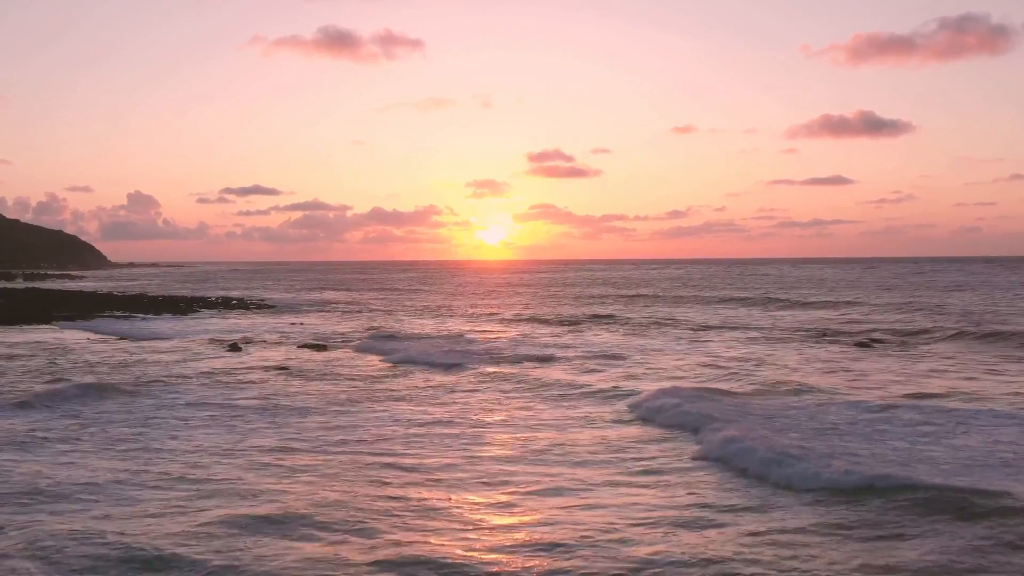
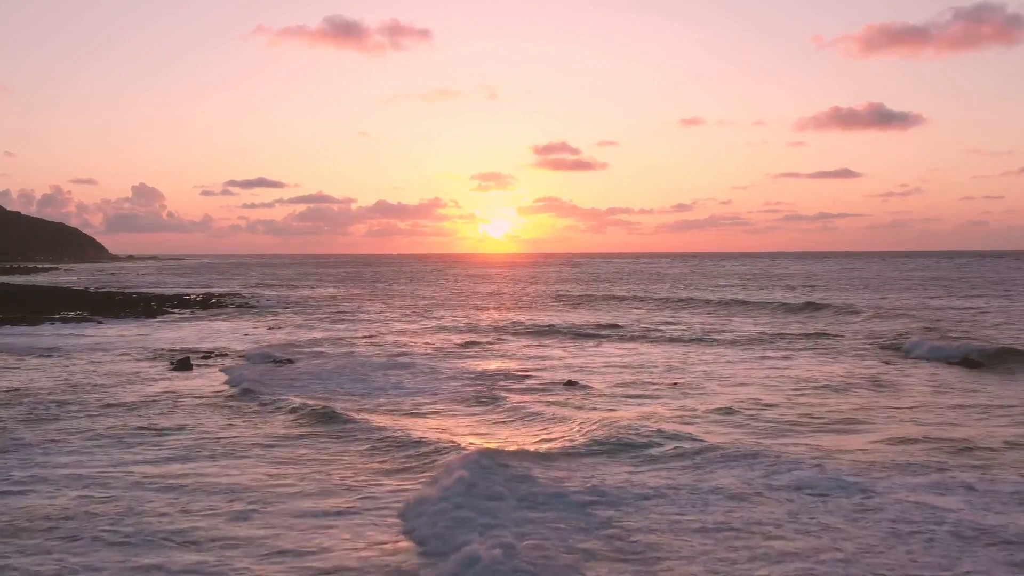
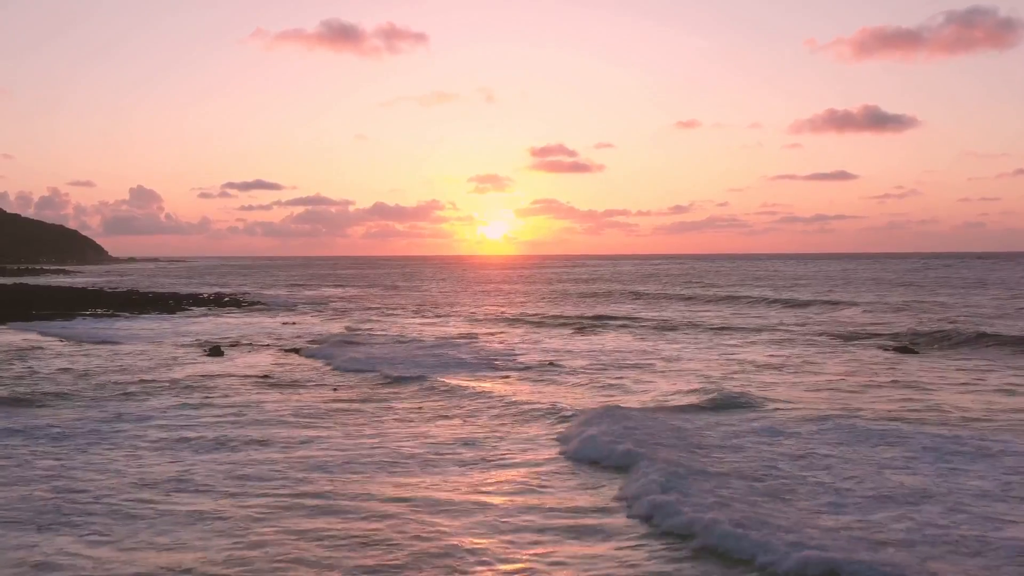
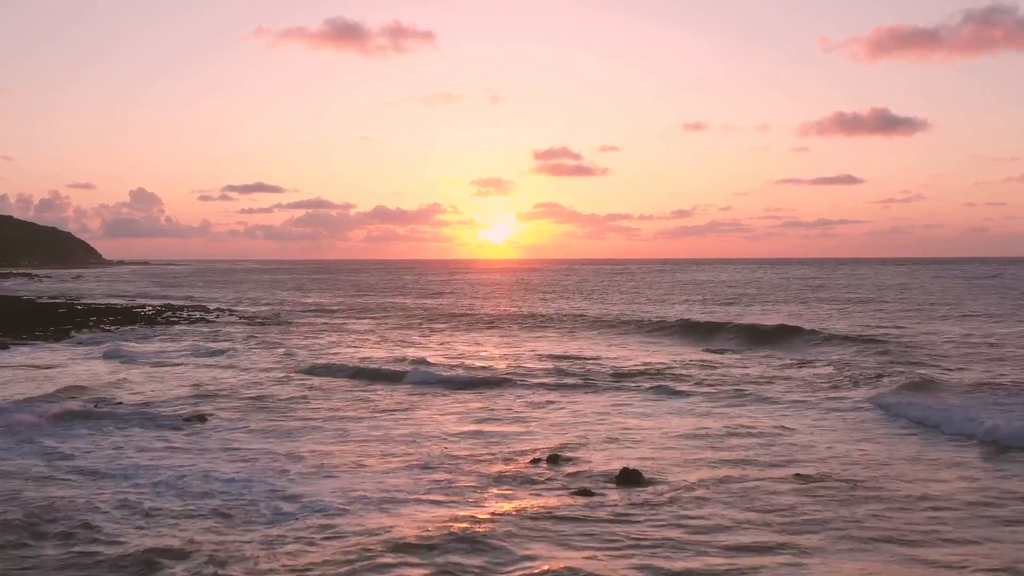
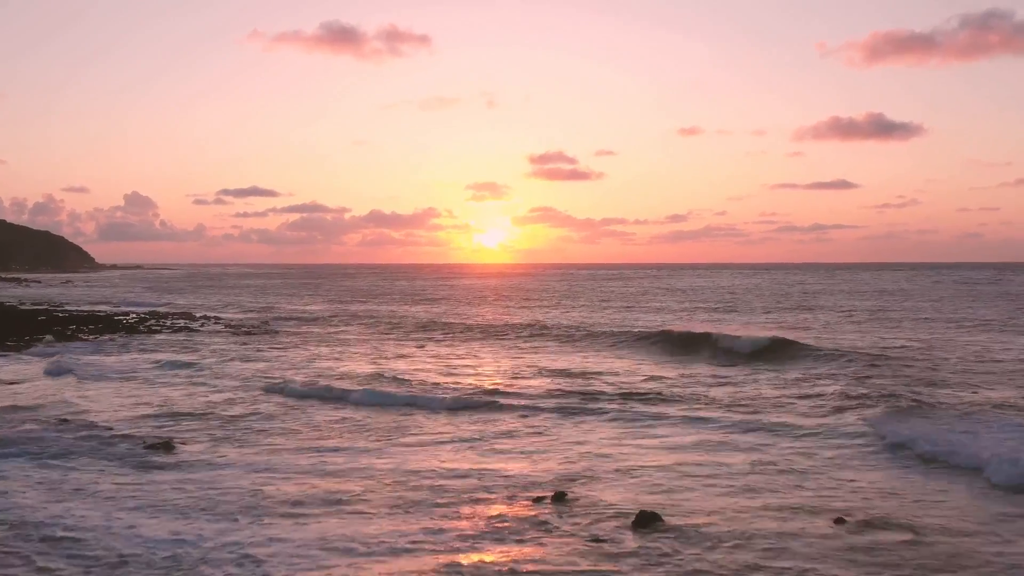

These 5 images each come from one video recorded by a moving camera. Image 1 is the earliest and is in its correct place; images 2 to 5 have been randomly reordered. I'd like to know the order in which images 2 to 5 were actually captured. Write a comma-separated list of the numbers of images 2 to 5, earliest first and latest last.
3, 2, 4, 5
